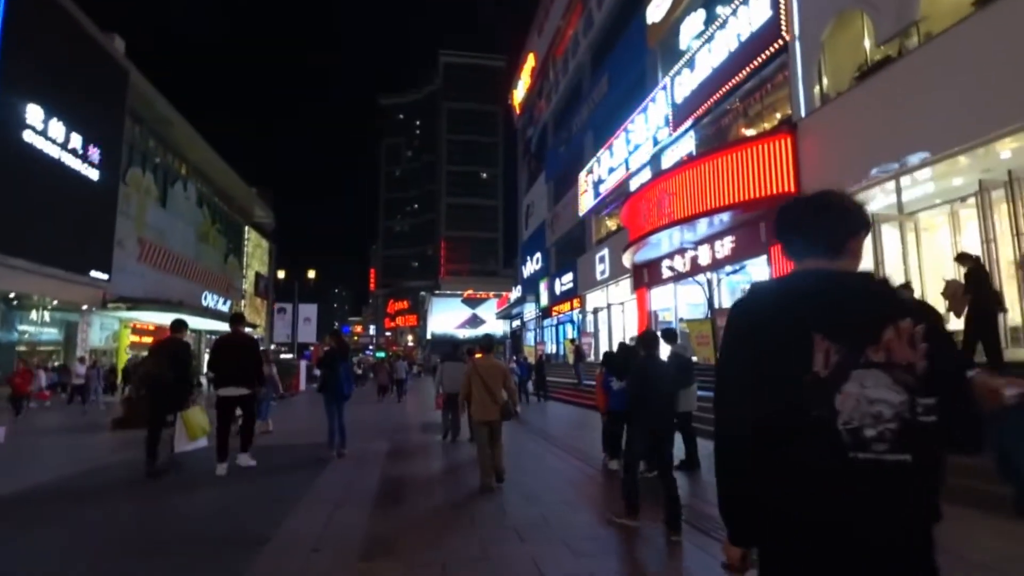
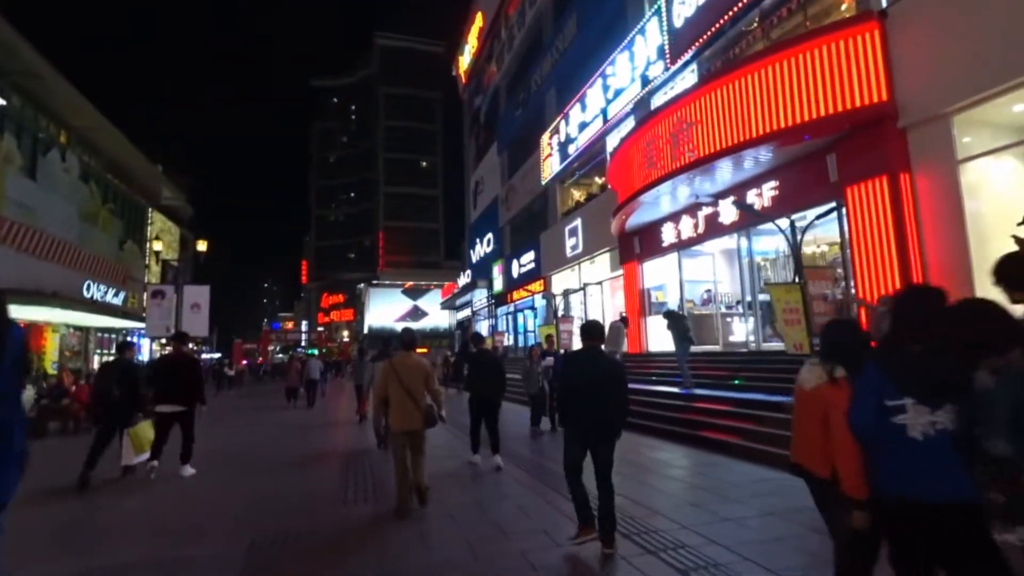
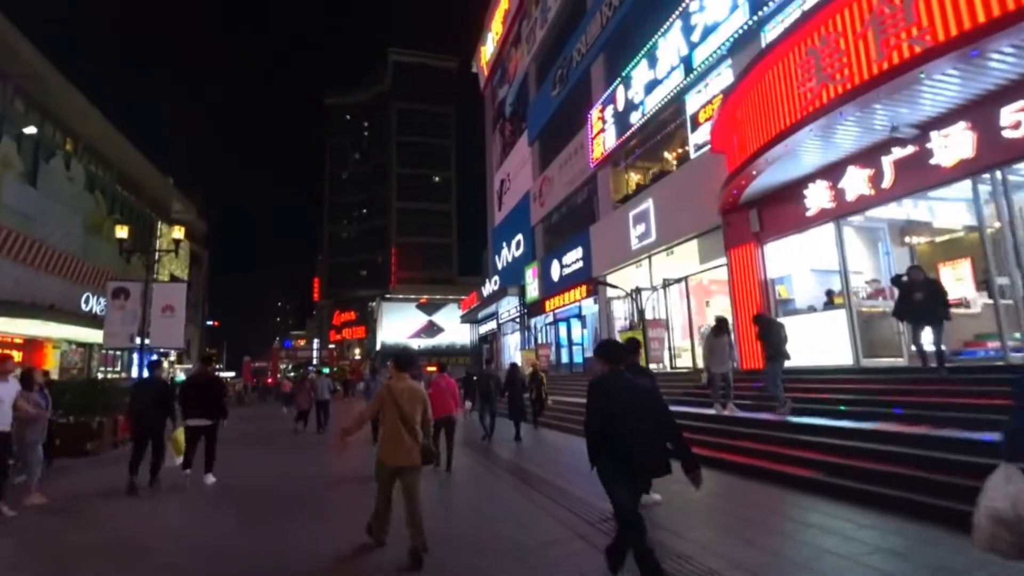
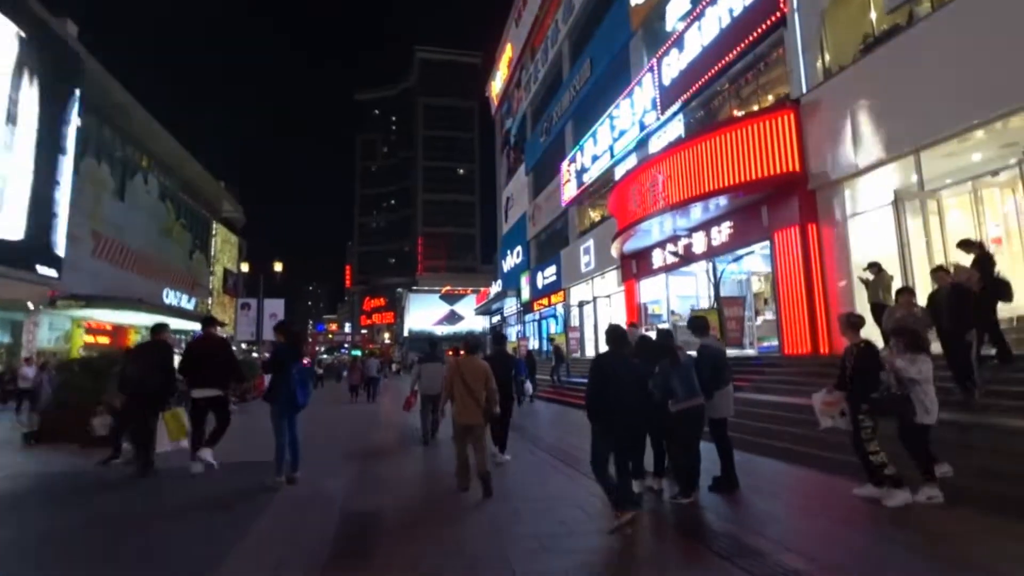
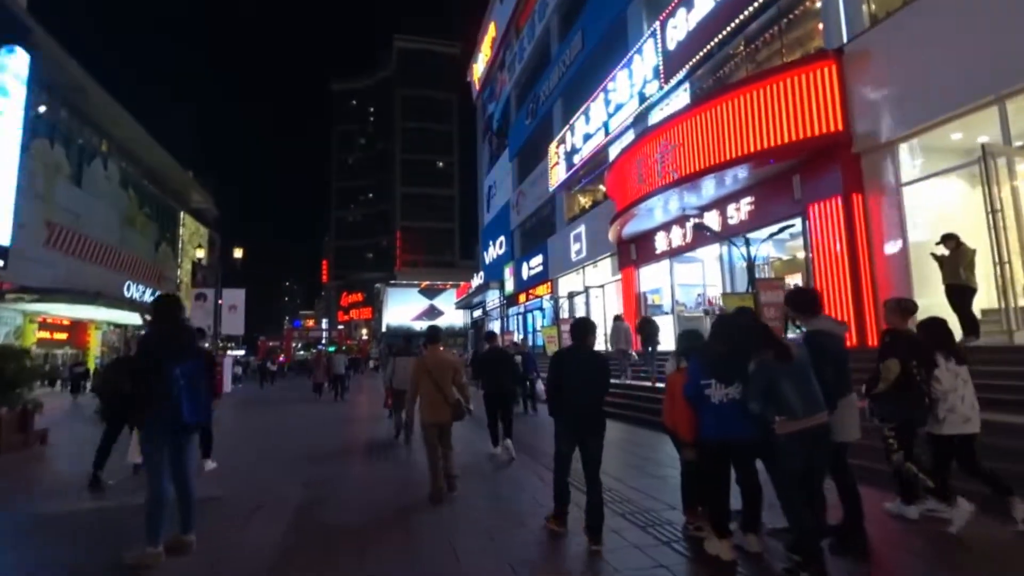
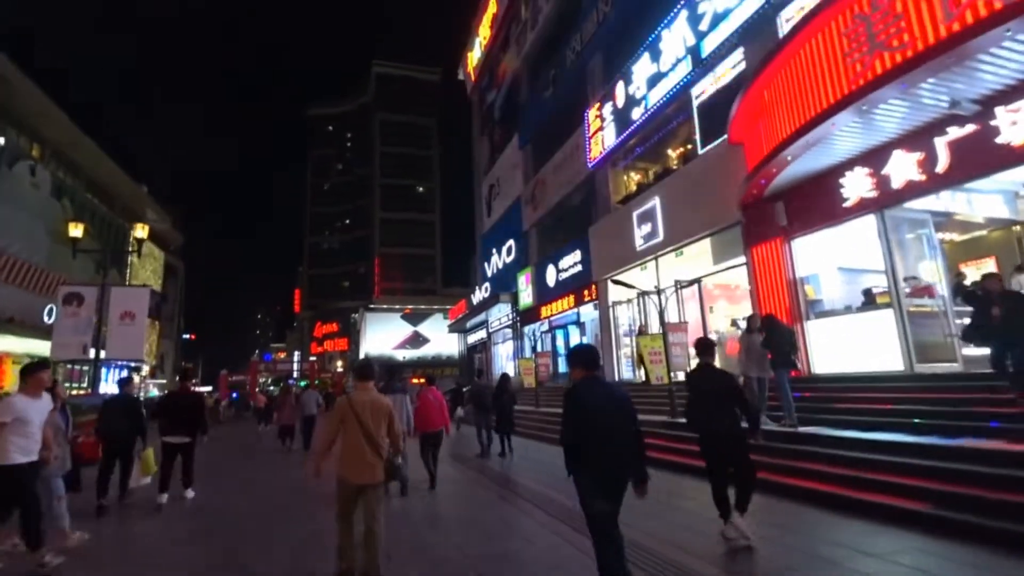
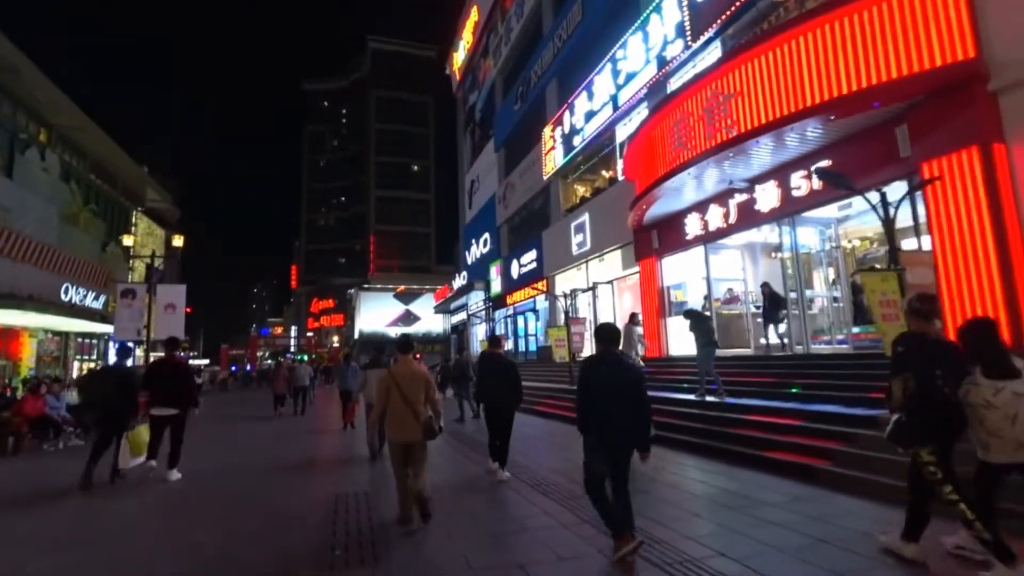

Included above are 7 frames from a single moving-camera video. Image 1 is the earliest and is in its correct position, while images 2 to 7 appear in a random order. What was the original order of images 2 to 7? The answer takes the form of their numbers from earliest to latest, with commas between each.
4, 5, 2, 7, 3, 6
